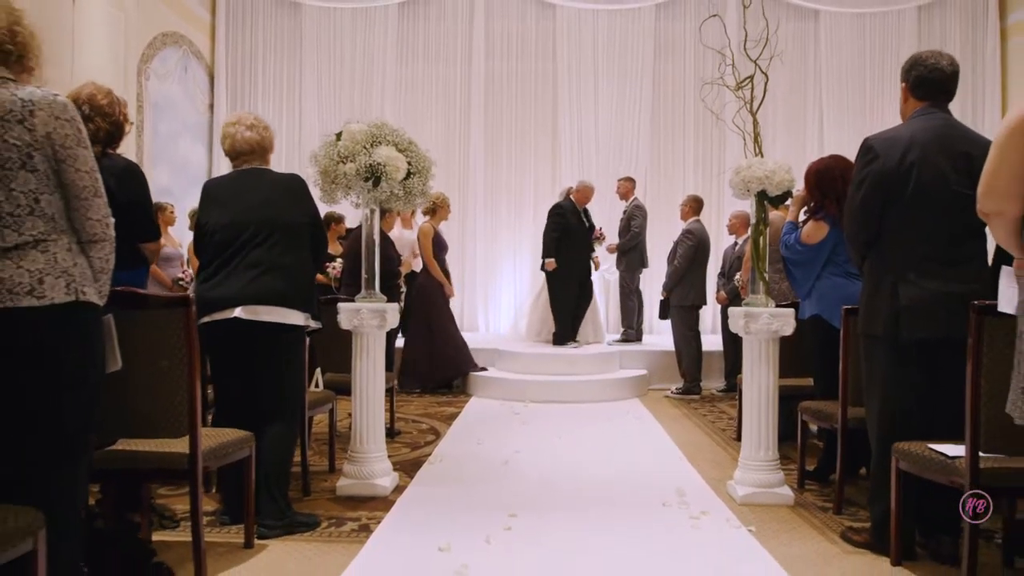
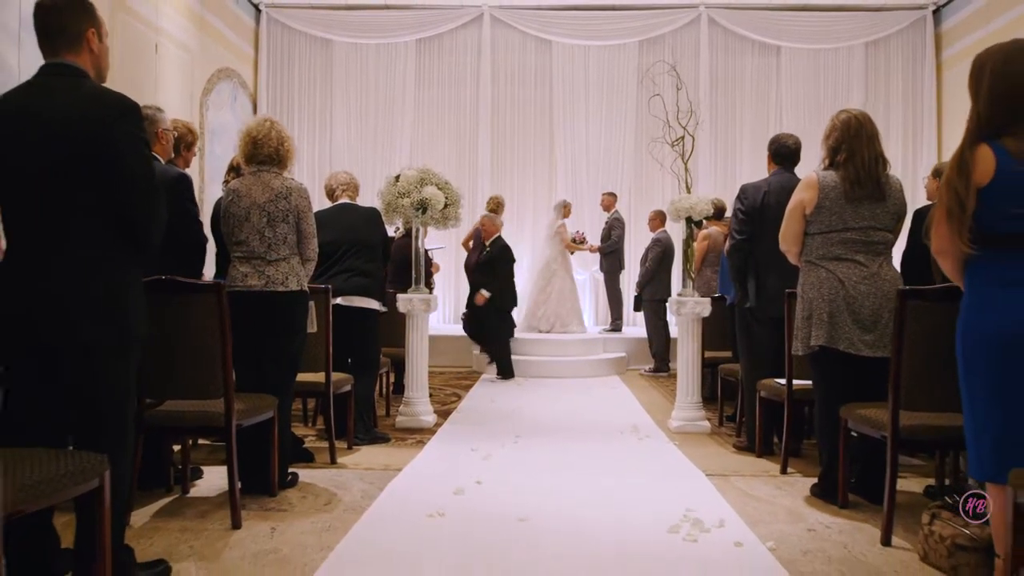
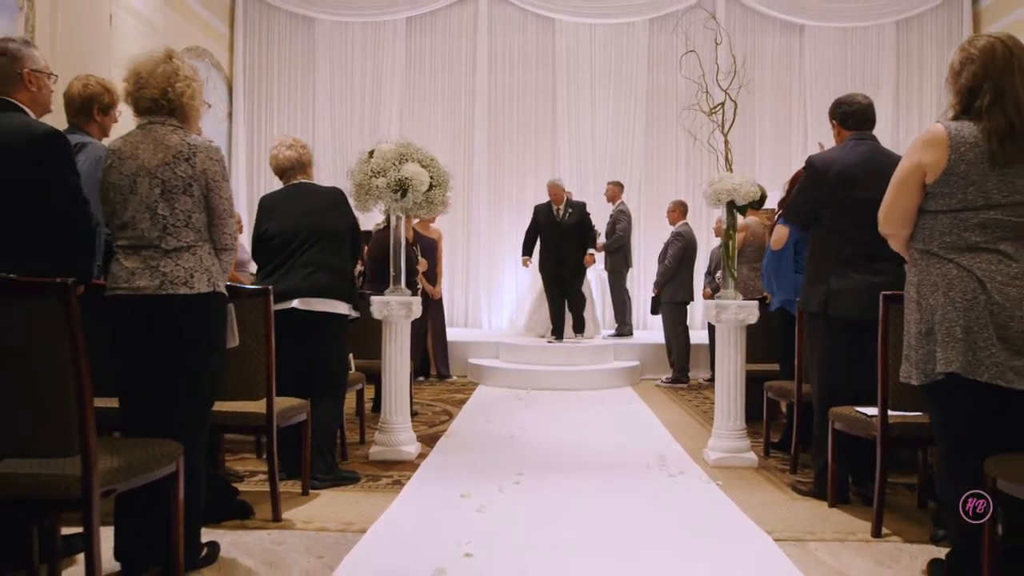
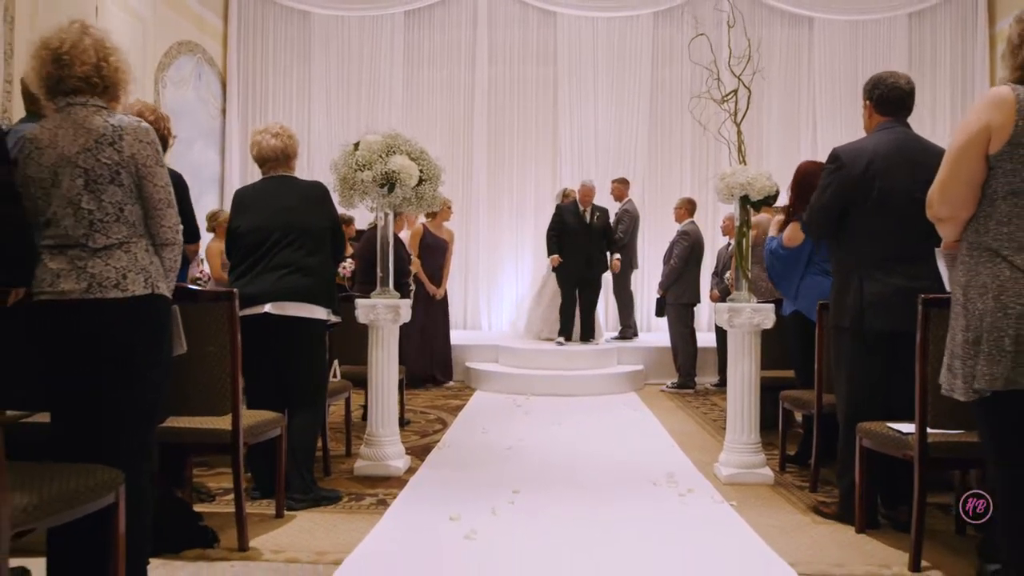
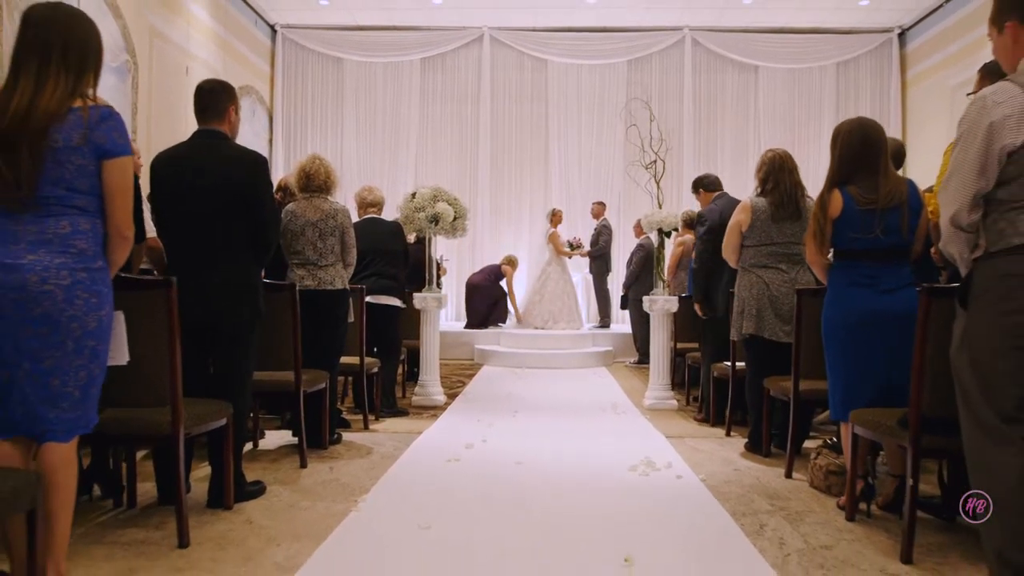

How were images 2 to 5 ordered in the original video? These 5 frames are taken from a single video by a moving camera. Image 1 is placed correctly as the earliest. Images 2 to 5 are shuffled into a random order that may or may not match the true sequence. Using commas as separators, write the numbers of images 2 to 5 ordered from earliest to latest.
4, 3, 2, 5
